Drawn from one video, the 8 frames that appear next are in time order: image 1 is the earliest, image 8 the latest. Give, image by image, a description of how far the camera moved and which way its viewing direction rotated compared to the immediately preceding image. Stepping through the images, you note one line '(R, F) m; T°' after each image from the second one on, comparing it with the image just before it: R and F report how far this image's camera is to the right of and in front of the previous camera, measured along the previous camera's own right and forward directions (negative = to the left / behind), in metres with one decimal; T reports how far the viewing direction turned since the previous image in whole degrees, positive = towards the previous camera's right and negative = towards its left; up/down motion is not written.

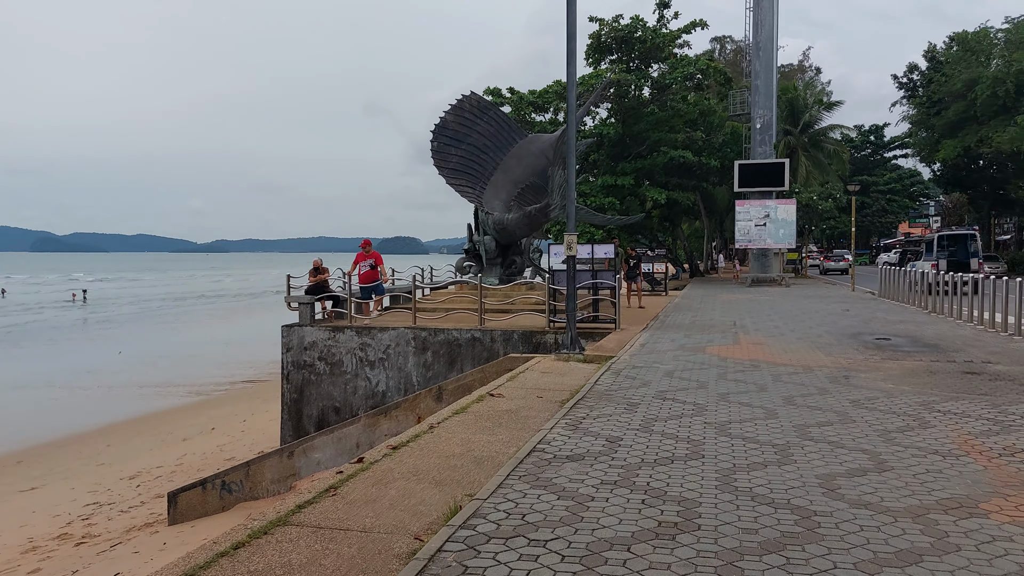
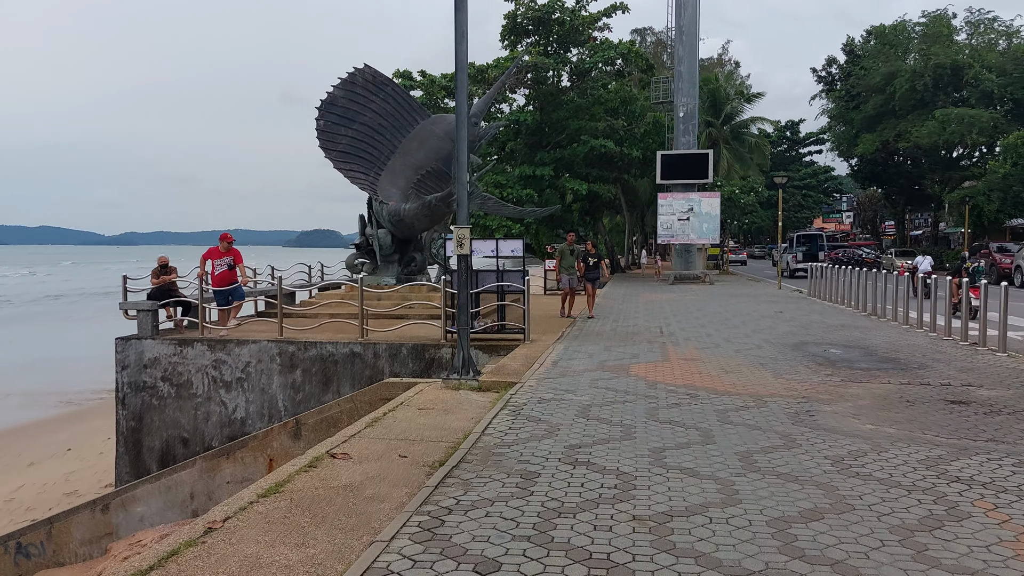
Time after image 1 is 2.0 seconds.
(+0.5, +2.2) m; +5°
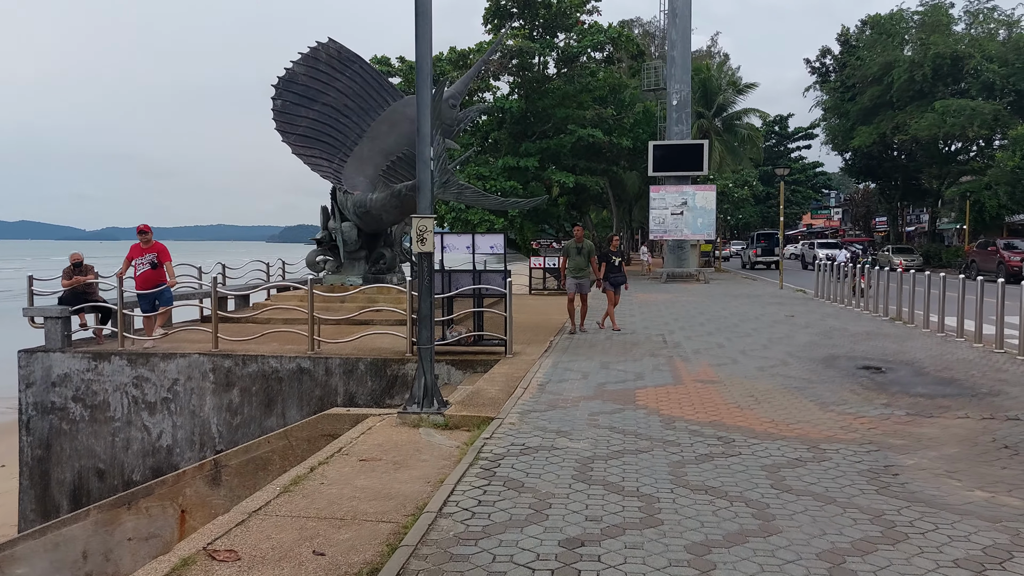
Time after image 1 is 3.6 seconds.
(+0.1, +1.8) m; +1°
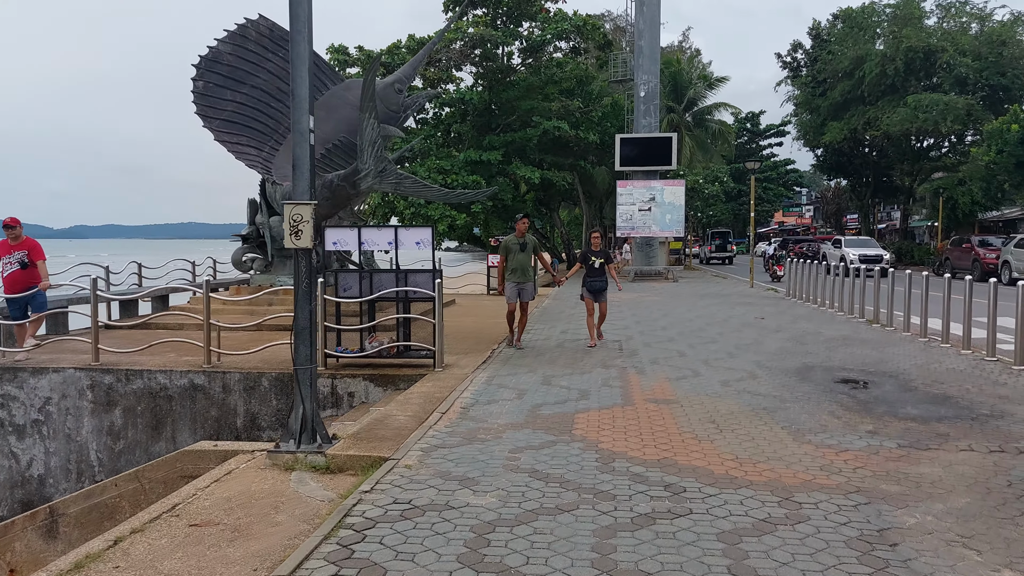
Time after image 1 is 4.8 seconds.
(+0.4, +1.2) m; +2°
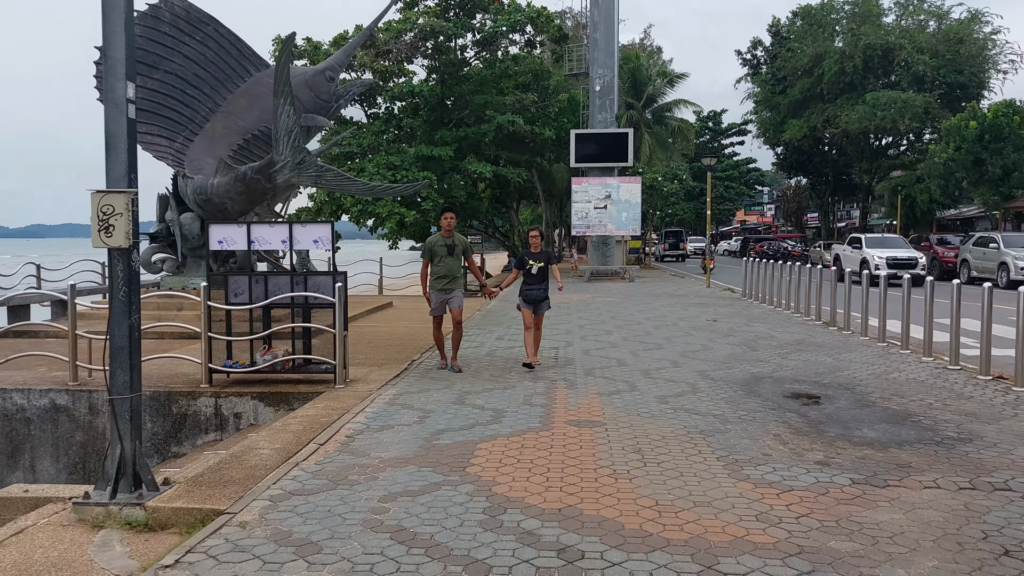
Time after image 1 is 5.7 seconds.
(+0.5, +0.9) m; +2°
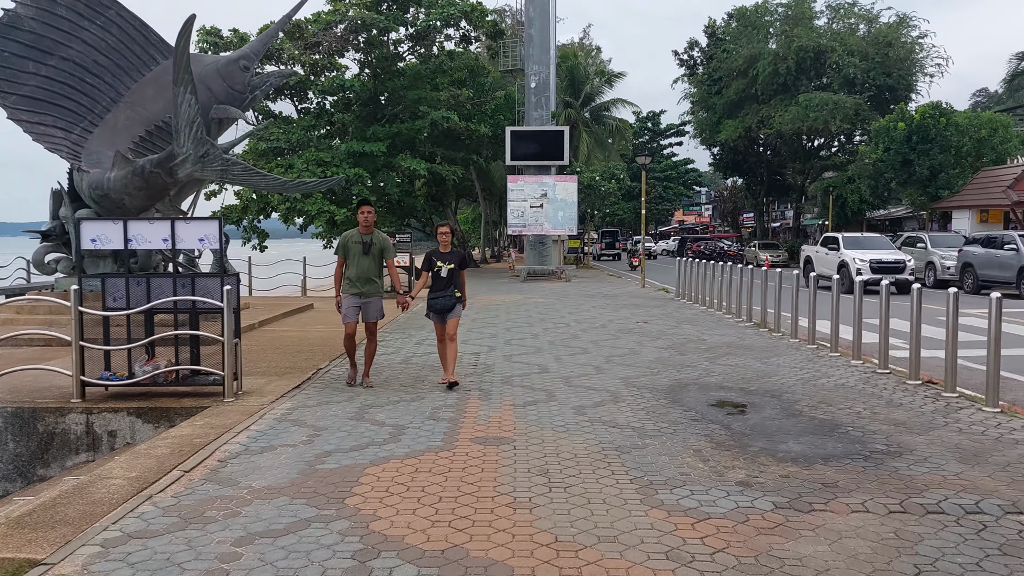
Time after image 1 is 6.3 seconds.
(+0.3, +0.5) m; +4°
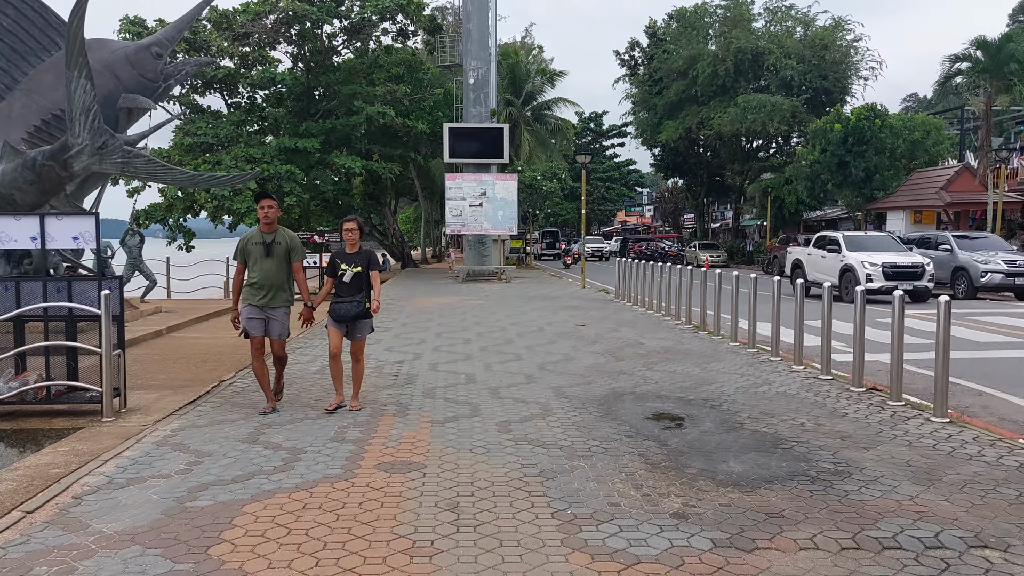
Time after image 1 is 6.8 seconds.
(+0.2, +0.6) m; +4°
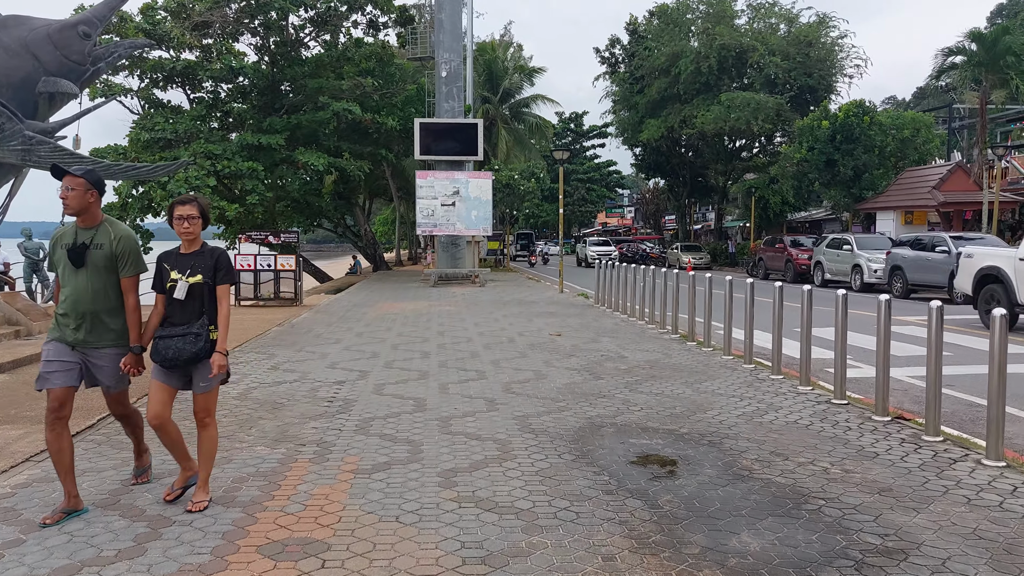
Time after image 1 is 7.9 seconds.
(+0.2, +1.2) m; +1°
